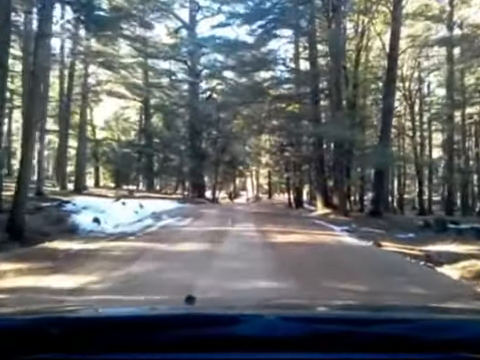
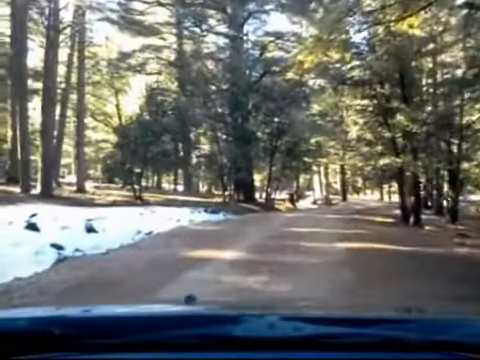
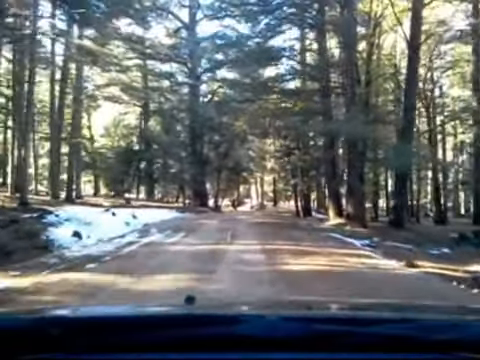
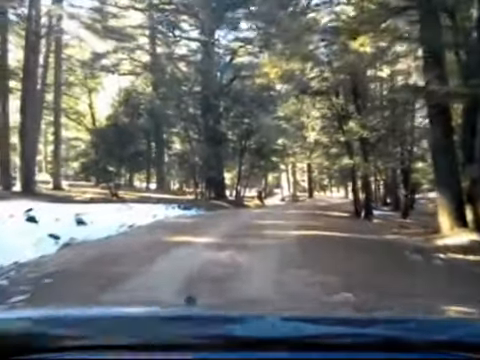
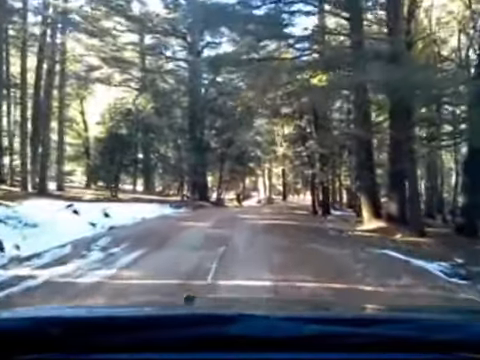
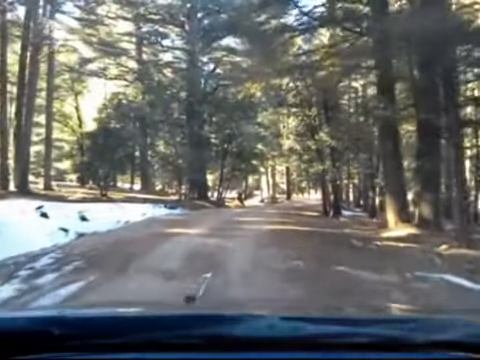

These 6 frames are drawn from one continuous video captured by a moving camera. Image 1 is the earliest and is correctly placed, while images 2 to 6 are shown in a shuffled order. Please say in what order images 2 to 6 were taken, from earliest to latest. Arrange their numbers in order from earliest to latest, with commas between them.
3, 5, 6, 4, 2
